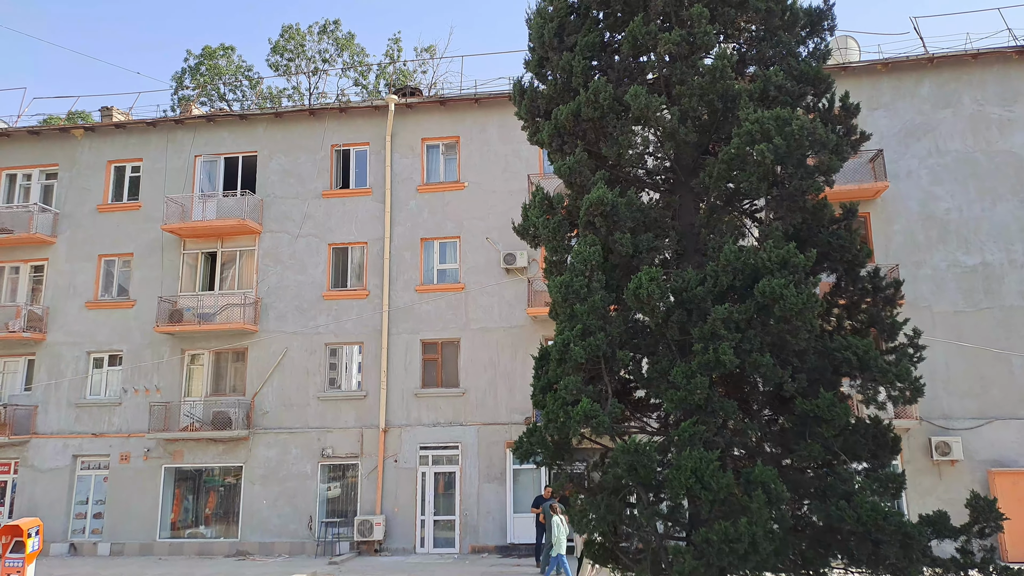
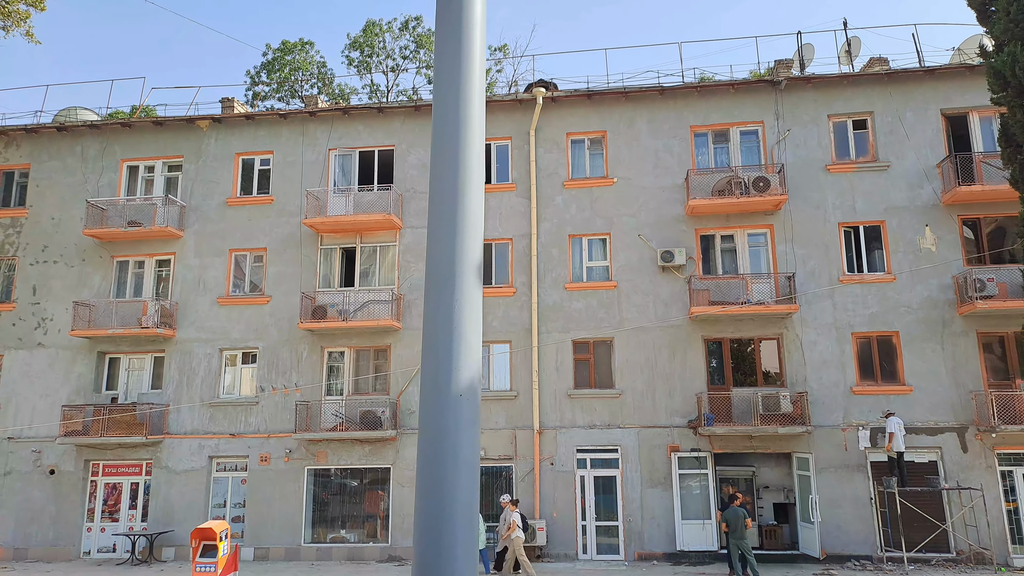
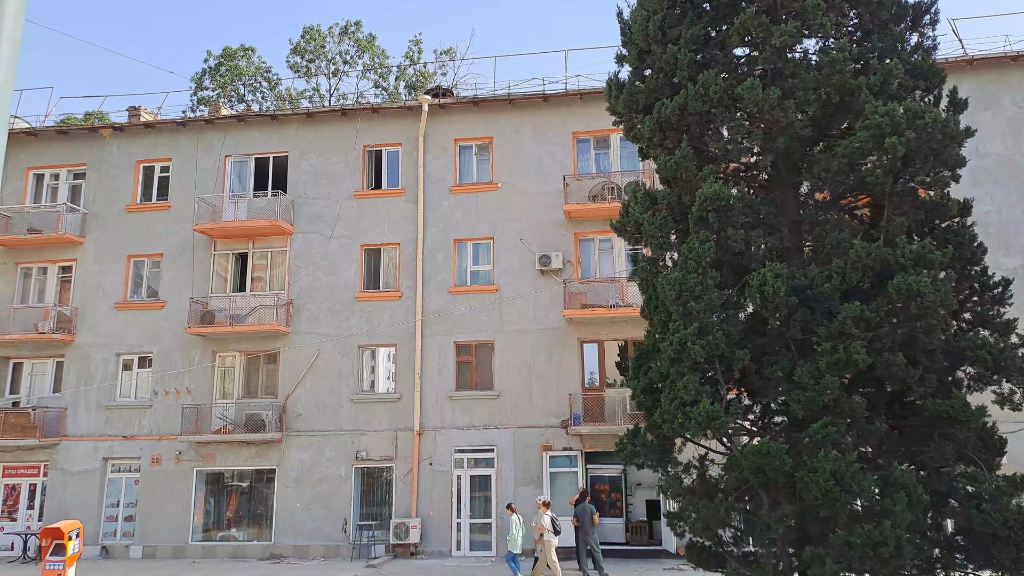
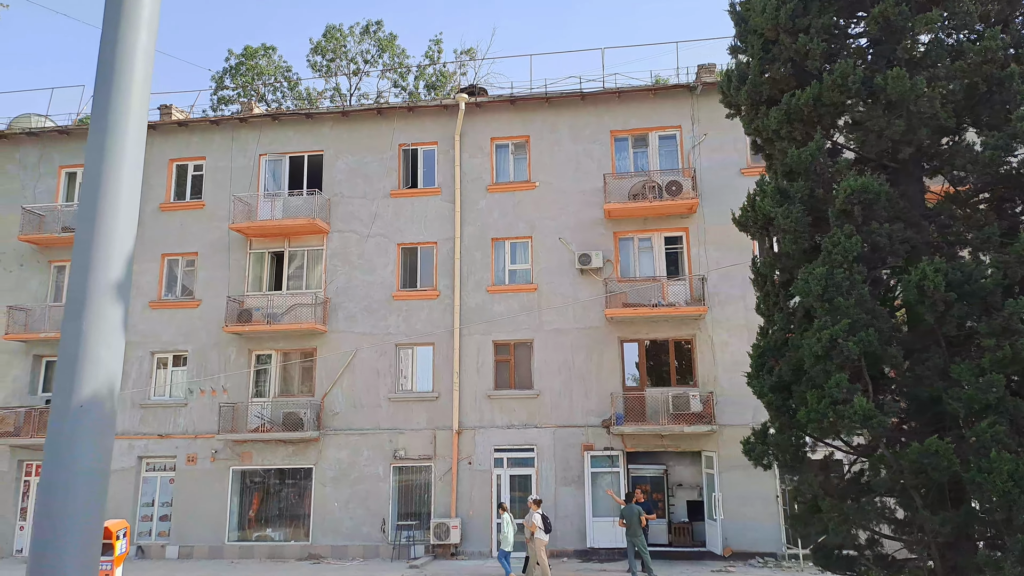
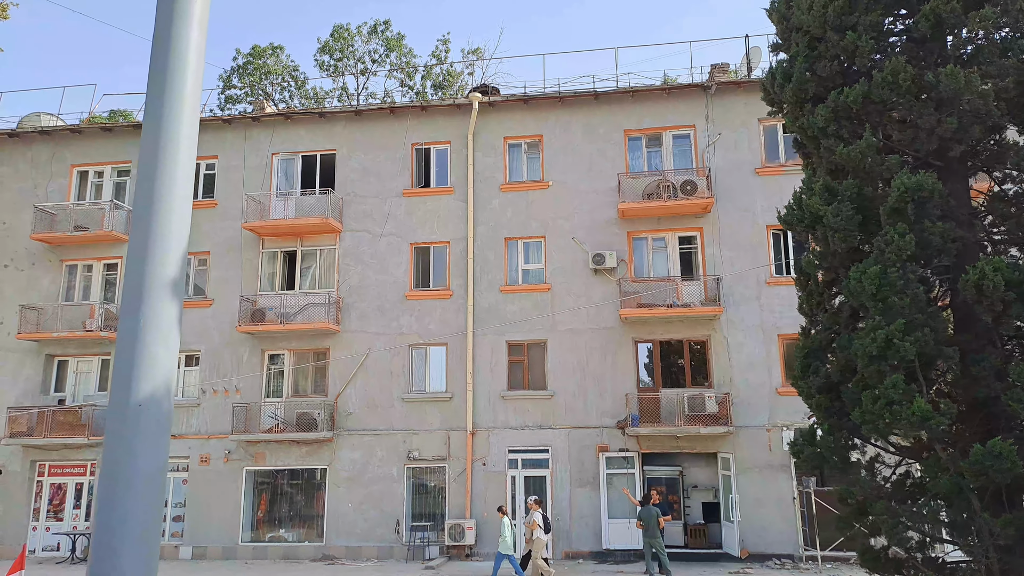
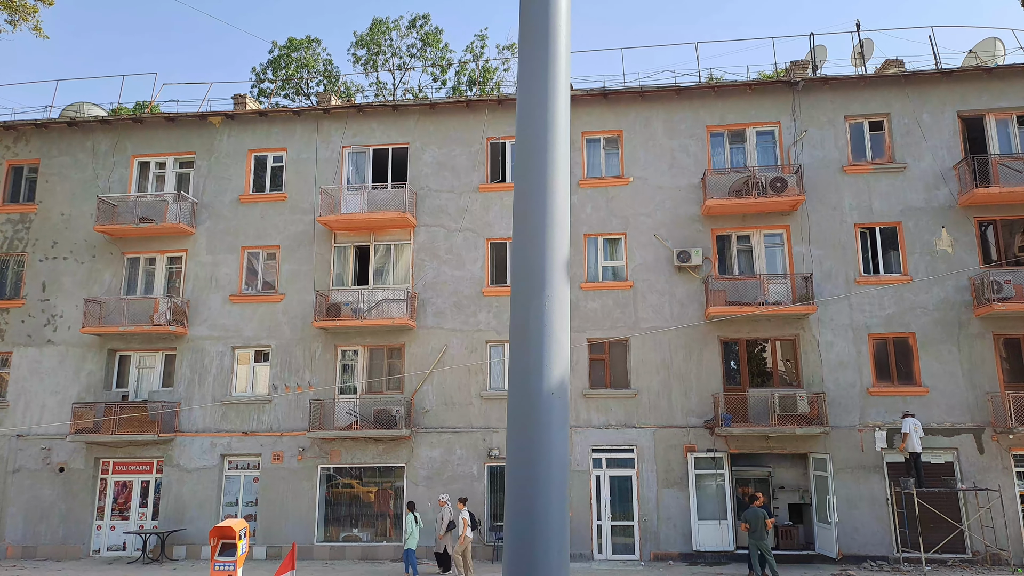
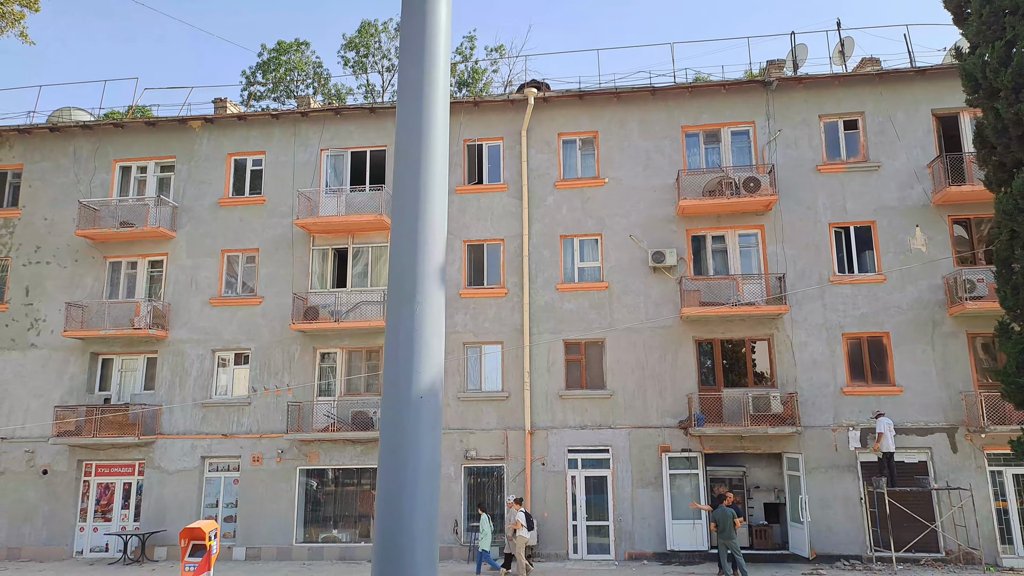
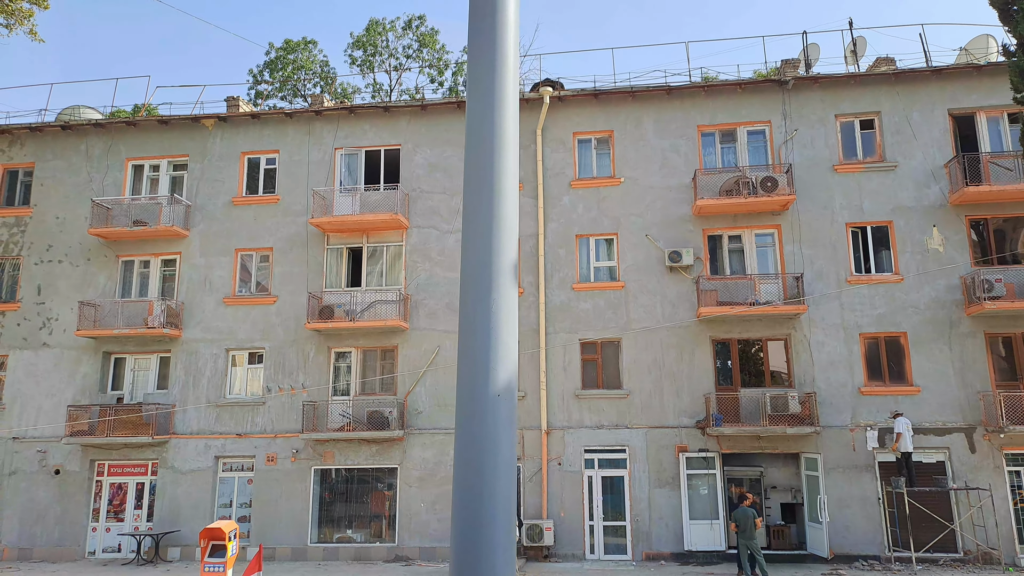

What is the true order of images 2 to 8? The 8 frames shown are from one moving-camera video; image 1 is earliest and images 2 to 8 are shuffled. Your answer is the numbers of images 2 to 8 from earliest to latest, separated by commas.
3, 4, 5, 7, 2, 8, 6
